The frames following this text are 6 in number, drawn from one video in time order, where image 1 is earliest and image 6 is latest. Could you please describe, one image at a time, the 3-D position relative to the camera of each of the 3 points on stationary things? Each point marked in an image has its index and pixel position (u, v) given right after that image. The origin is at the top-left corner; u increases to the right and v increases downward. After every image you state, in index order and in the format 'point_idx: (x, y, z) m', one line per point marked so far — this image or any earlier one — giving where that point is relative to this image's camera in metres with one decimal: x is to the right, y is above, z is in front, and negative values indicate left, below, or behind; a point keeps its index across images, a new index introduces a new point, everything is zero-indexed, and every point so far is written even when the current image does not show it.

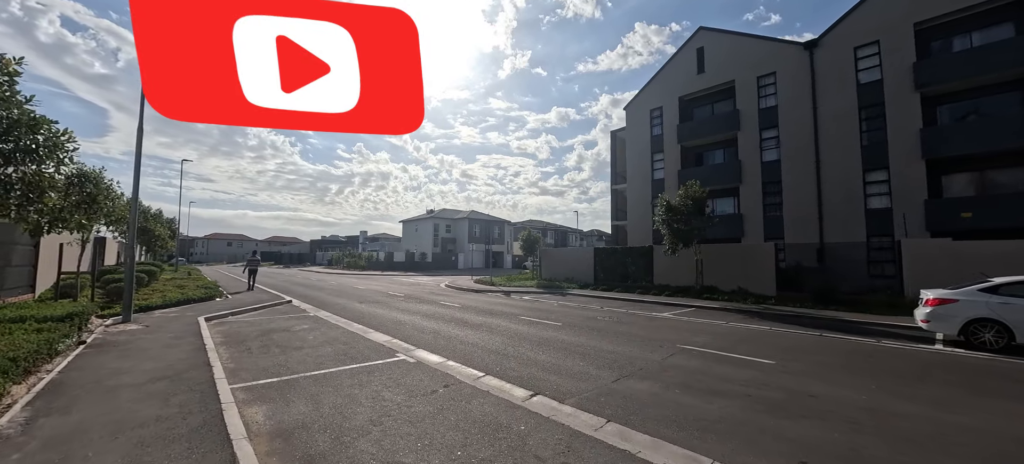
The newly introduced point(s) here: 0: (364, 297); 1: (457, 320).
0: (-7.0, -3.0, +17.9) m
1: (-1.6, -2.7, +11.4) m
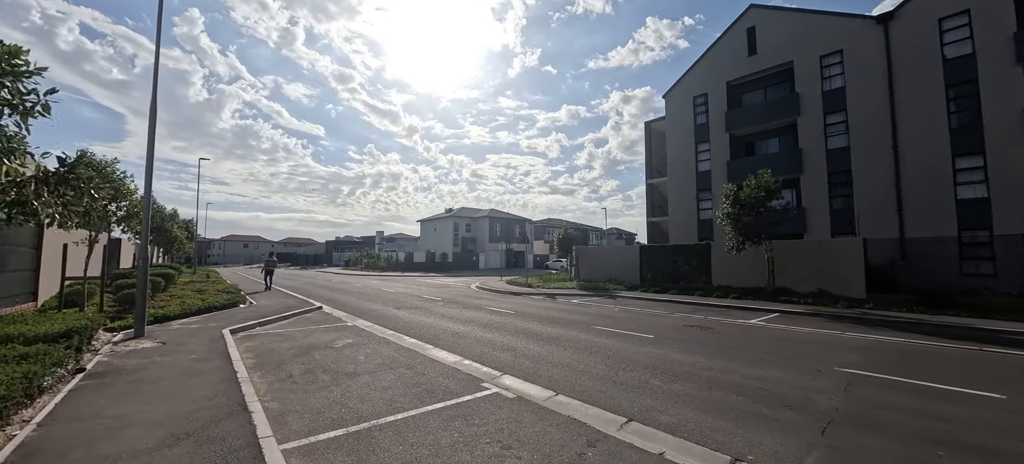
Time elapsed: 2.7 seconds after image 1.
0: (-4.8, -2.9, +16.2) m
1: (+0.3, -2.5, +9.6) m
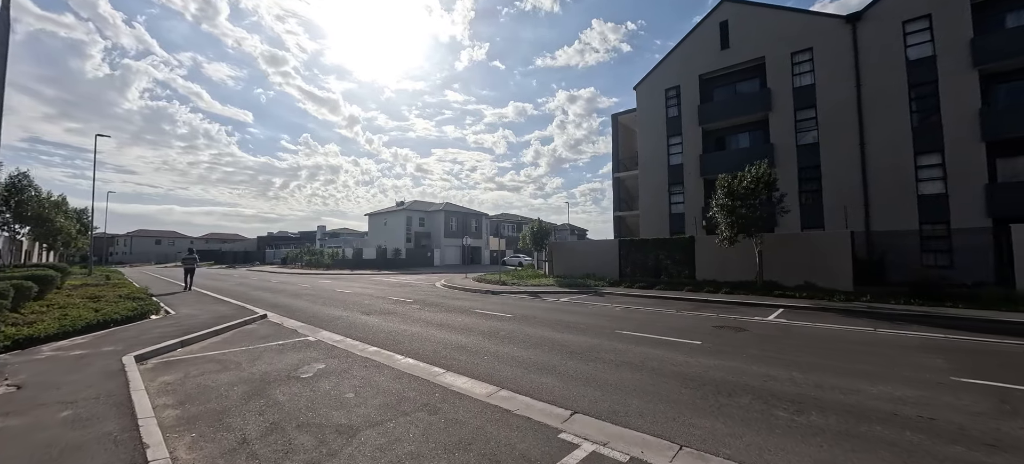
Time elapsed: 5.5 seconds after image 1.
0: (-5.3, -2.6, +13.5) m
1: (+0.7, -2.2, +7.7) m
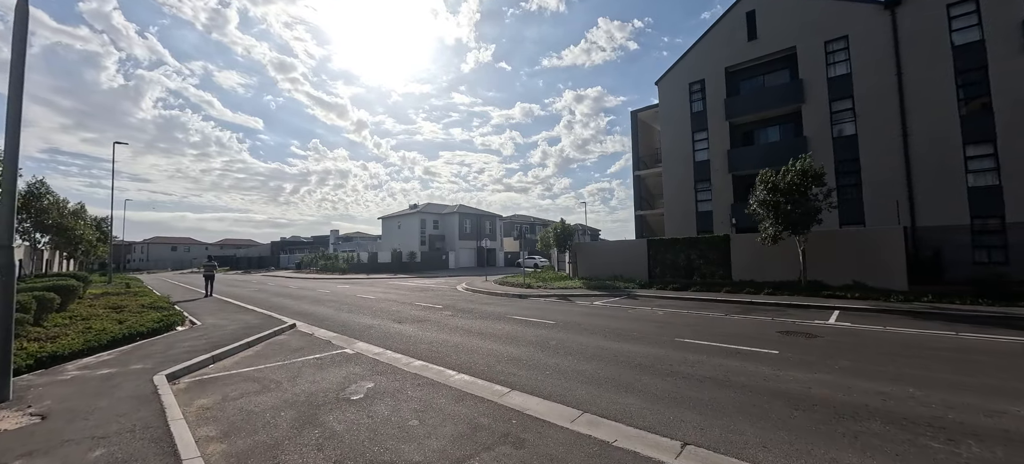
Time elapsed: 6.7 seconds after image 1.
0: (-4.1, -2.7, +13.0) m
1: (+1.8, -2.3, +7.0) m
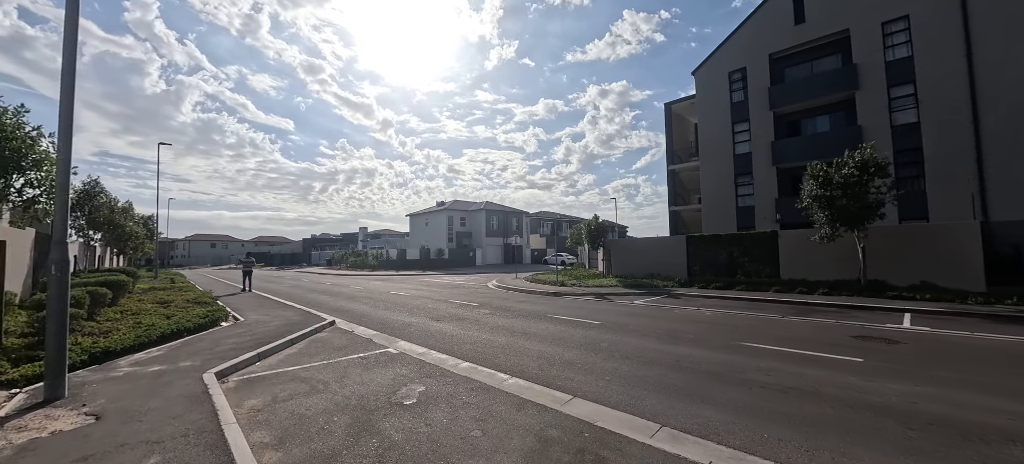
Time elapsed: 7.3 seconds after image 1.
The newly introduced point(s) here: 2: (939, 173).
0: (-2.9, -2.6, +12.8) m
1: (+2.7, -2.2, +6.5) m
2: (+20.5, +2.8, +18.3) m
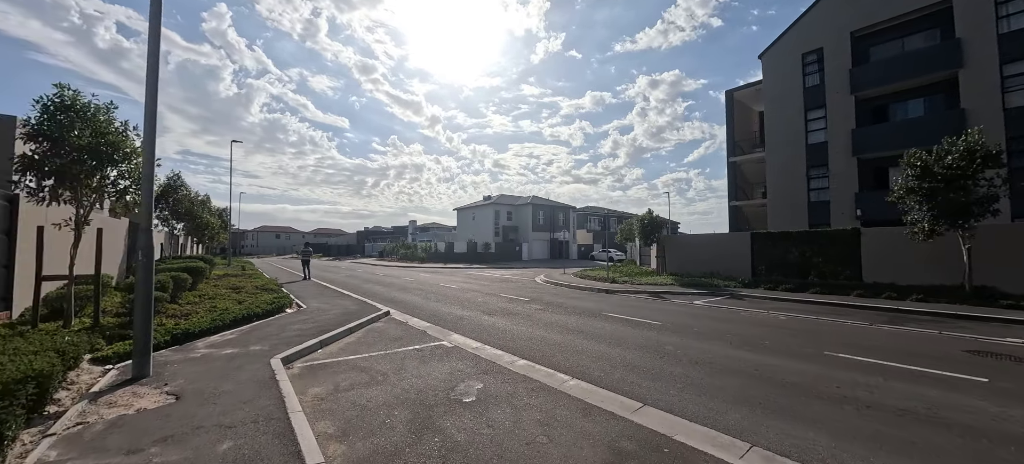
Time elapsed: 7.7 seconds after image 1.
0: (-1.2, -2.3, +12.7) m
1: (+3.6, -2.1, +5.8) m
2: (+22.7, +2.8, +15.5) m
